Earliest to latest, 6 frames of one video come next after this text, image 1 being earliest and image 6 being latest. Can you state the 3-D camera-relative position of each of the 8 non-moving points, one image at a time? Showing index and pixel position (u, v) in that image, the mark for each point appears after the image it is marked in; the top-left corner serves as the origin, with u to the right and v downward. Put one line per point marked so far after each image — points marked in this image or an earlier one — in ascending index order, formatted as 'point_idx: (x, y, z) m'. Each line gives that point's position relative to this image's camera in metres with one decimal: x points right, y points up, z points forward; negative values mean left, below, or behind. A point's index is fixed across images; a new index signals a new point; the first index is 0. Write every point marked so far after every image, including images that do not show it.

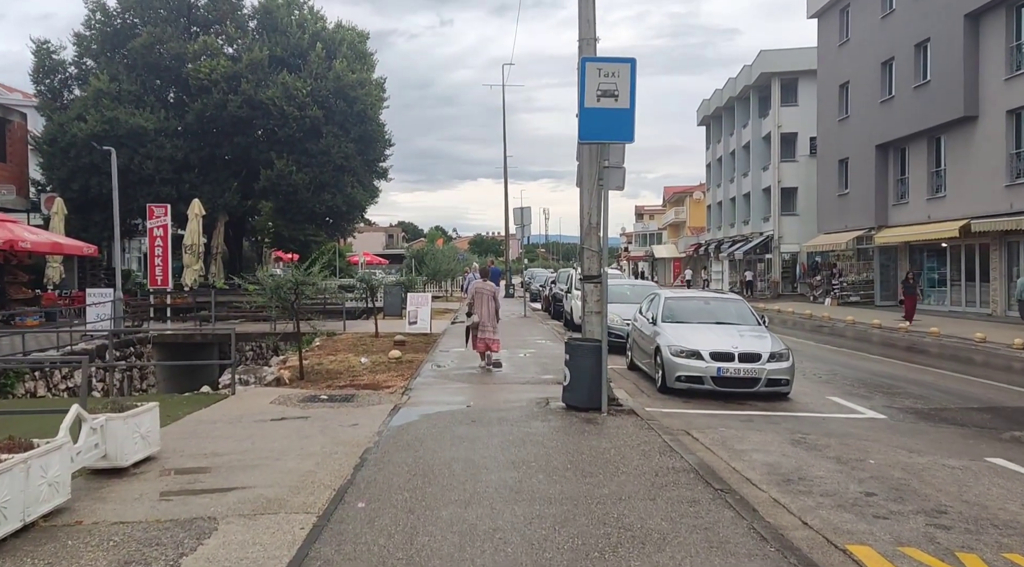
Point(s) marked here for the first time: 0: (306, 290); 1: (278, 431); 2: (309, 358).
0: (-3.2, -0.1, +12.0) m
1: (-2.2, -1.4, +7.5) m
2: (-3.7, -1.4, +14.1) m
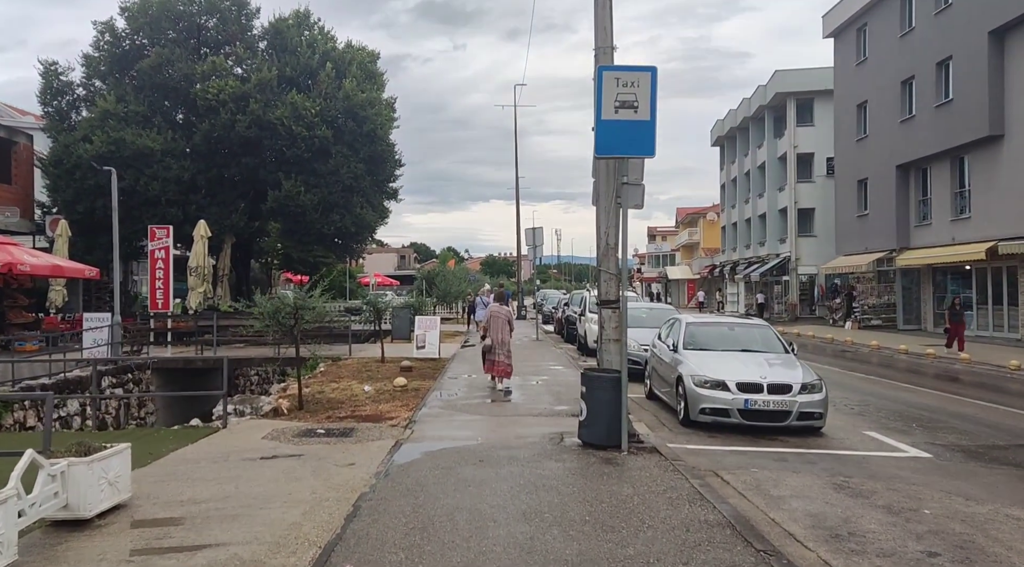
0: (-3.0, -0.5, +11.4) m
1: (-2.2, -1.7, +6.9) m
2: (-3.5, -1.8, +13.4) m
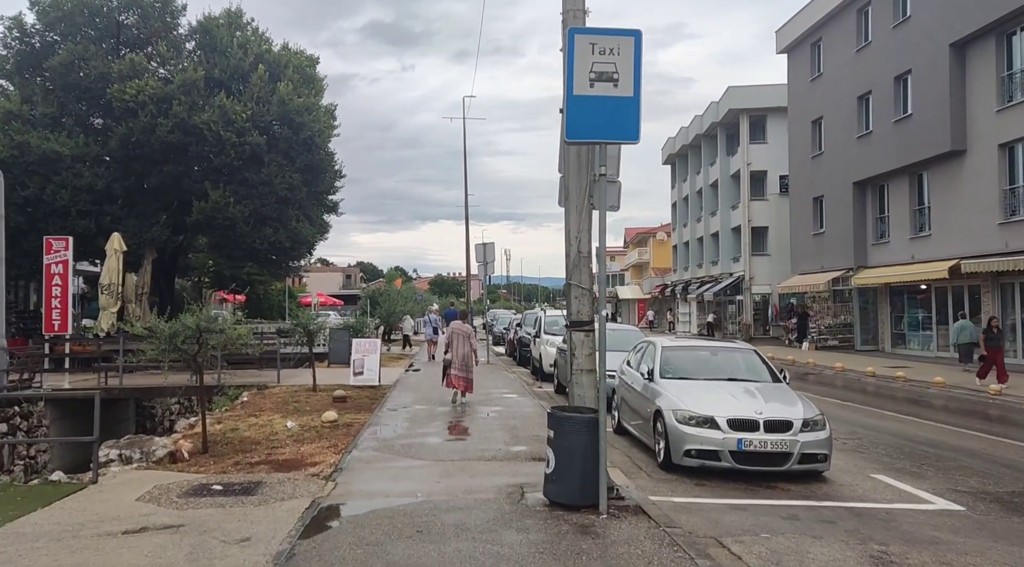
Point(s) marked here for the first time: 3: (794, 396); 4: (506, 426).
0: (-3.7, -0.7, +9.6) m
1: (-2.5, -1.8, +5.1) m
2: (-4.2, -2.0, +11.5) m
3: (+3.0, -1.2, +8.3) m
4: (-0.1, -1.9, +10.6) m
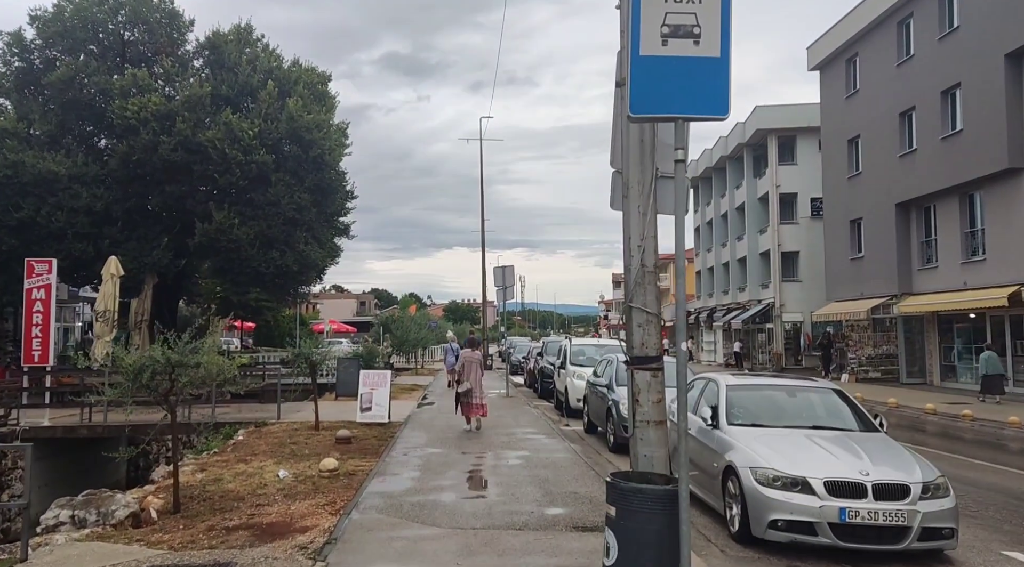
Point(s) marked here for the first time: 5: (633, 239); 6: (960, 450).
0: (-3.3, -0.9, +8.1) m
1: (-2.2, -1.9, +3.5) m
2: (-3.9, -2.4, +9.9) m
3: (+3.3, -1.4, +6.6) m
4: (+0.3, -2.2, +9.0) m
5: (+0.8, +0.3, +5.2) m
6: (+8.1, -3.0, +14.1) m
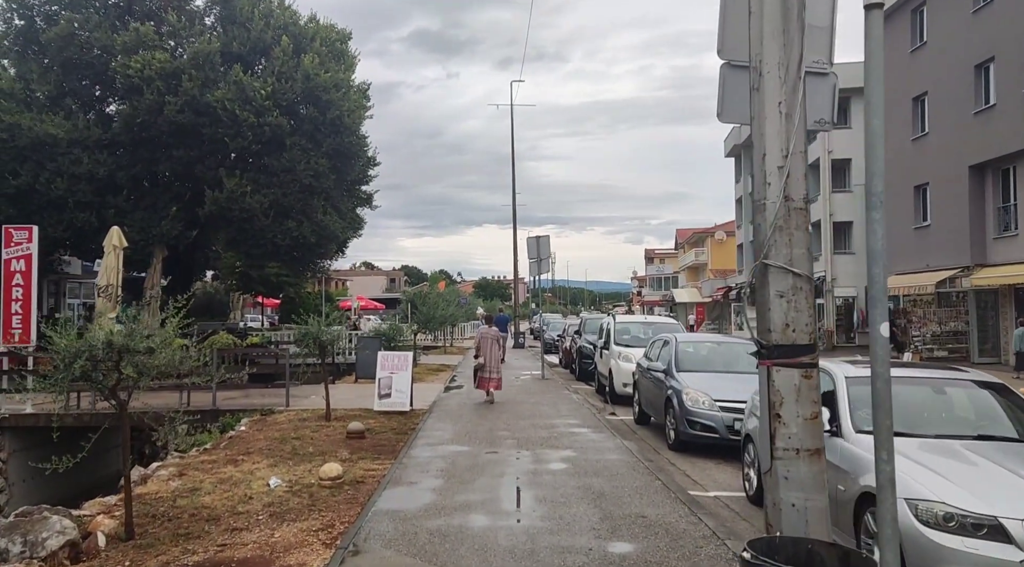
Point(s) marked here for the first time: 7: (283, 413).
0: (-3.0, -0.6, +6.3) m
1: (-2.0, -1.7, +1.7) m
2: (-3.4, -2.0, +8.2) m
3: (+3.6, -1.1, +4.6) m
4: (+0.7, -1.9, +7.1) m
5: (+1.1, +0.5, +3.2) m
6: (+8.7, -2.5, +11.9) m
7: (-3.7, -2.1, +12.5) m
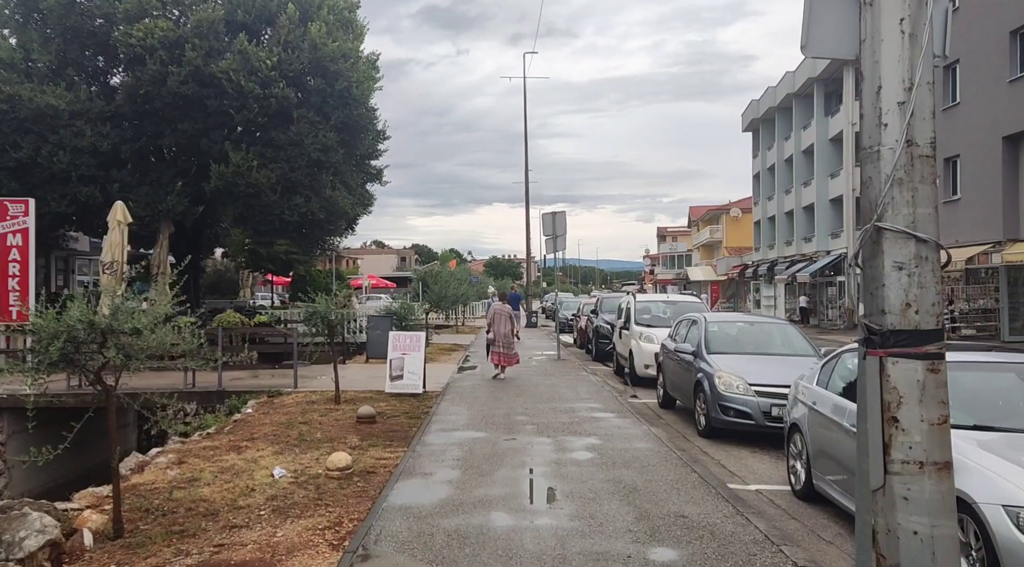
0: (-2.8, -0.4, +5.7) m
1: (-1.9, -1.6, +1.1) m
2: (-3.2, -1.8, +7.7) m
3: (+3.8, -1.0, +4.0) m
4: (+0.9, -1.7, +6.5) m
5: (+1.2, +0.6, +2.5) m
6: (+9.0, -2.1, +11.2) m
7: (-3.4, -1.7, +11.9) m
